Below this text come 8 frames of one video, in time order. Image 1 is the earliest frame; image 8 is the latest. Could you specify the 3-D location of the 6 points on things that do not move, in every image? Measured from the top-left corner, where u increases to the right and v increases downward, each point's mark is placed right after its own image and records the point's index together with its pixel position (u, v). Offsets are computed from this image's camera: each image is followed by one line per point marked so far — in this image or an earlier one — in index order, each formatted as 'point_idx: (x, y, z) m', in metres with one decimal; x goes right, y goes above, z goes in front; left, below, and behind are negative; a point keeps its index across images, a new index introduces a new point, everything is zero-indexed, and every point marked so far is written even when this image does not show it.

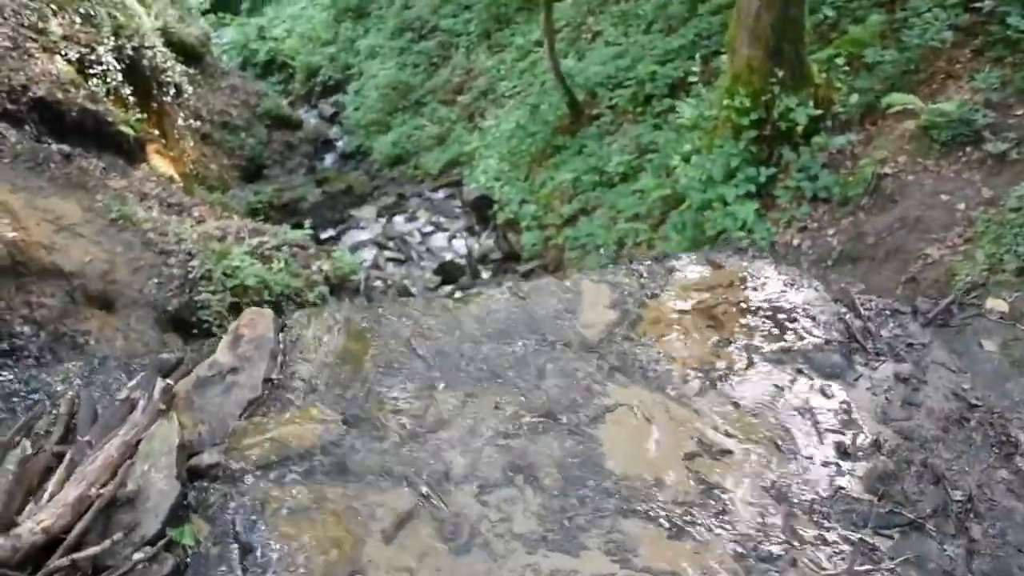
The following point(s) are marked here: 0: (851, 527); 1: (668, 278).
0: (+1.5, -1.0, +3.5) m
1: (+1.0, +0.1, +5.1) m
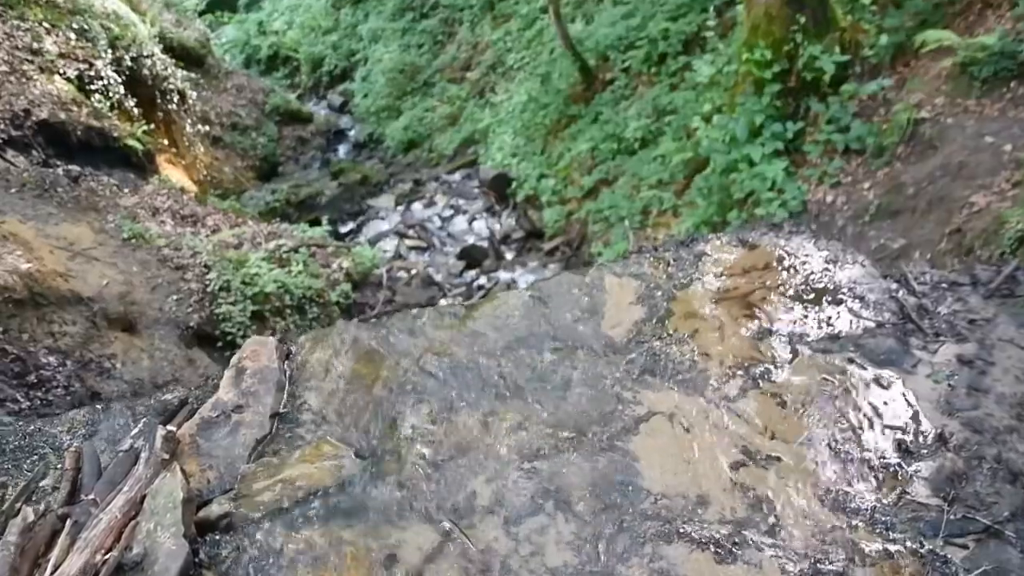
0: (+1.6, -1.0, +3.2) m
1: (+1.1, +0.1, +4.7) m
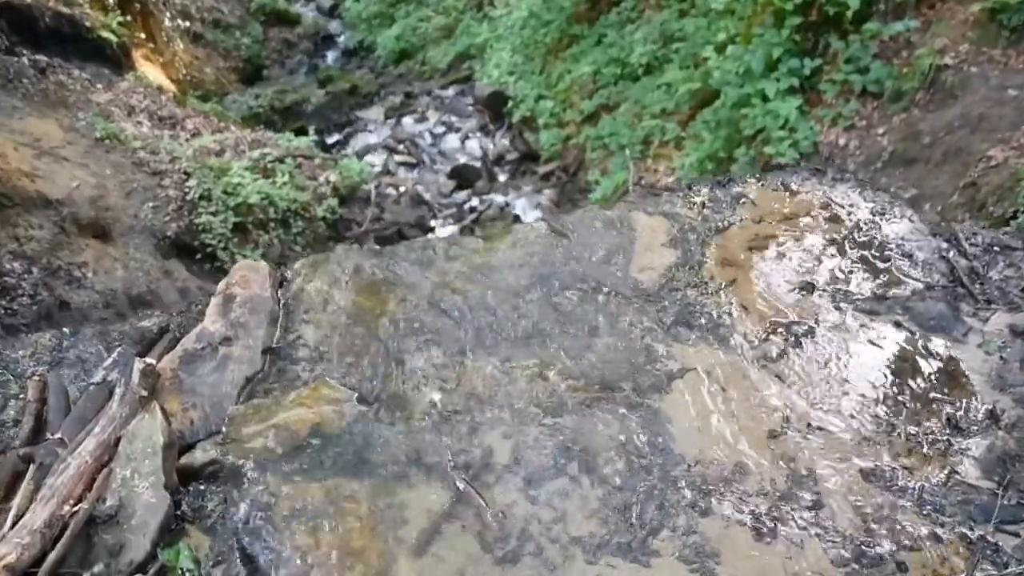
0: (+1.7, -0.9, +2.9) m
1: (+1.2, +0.4, +4.3) m
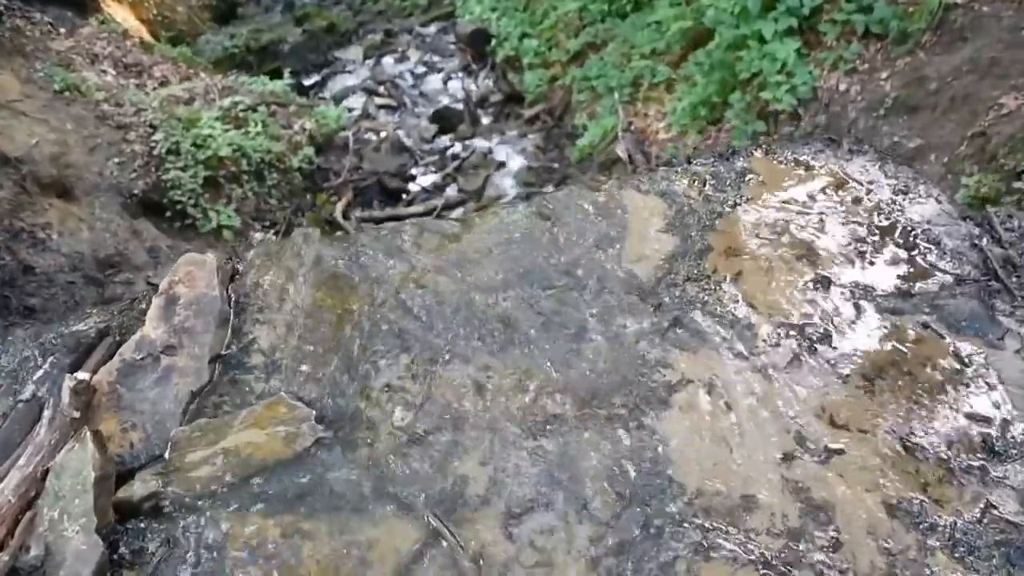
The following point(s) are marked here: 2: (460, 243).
0: (+1.6, -0.9, +2.6) m
1: (+1.1, +0.5, +3.9) m
2: (-0.2, +0.2, +3.7) m
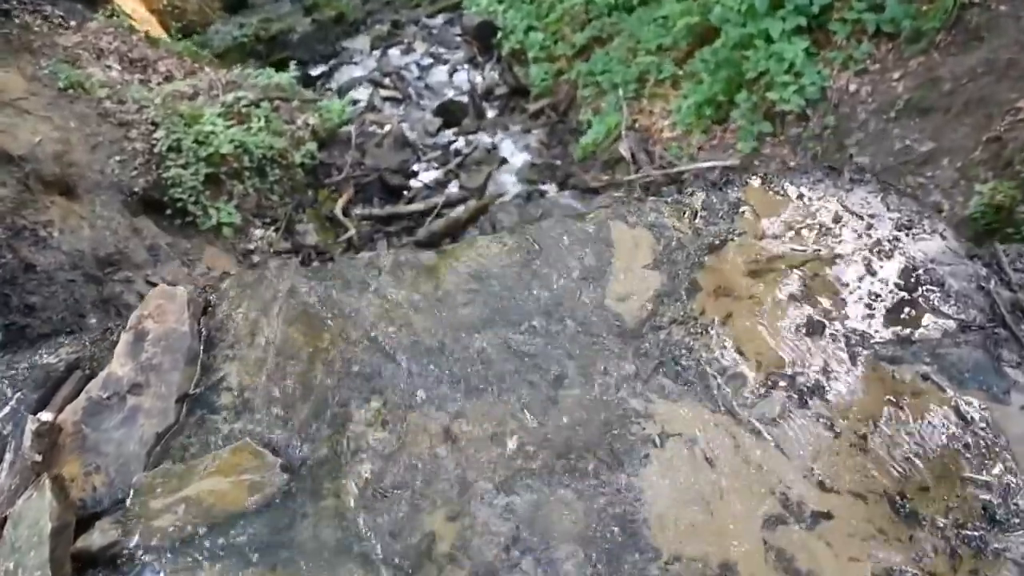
0: (+1.5, -1.1, +2.5) m
1: (+1.0, +0.3, +3.7) m
2: (-0.3, +0.1, +3.6) m
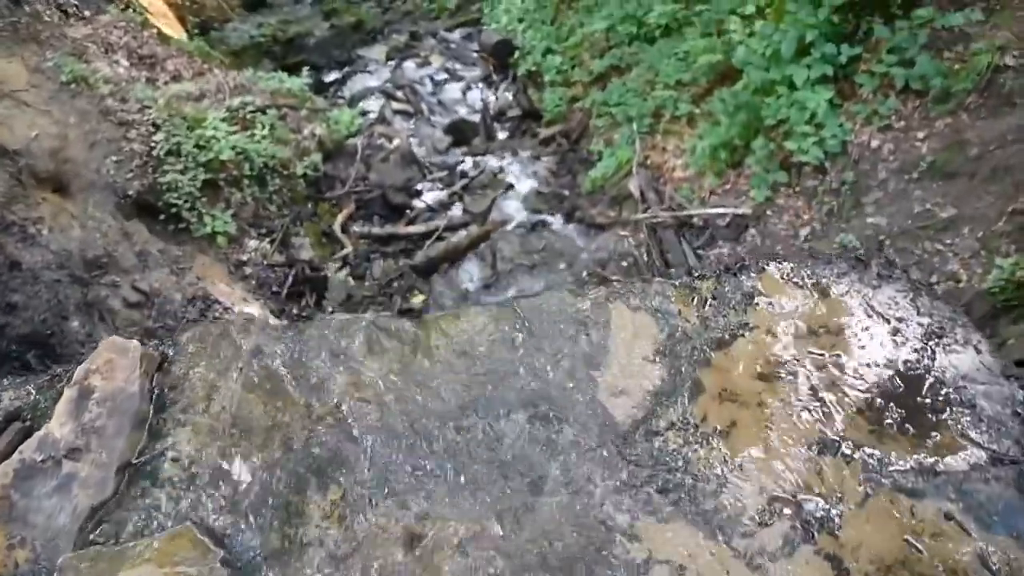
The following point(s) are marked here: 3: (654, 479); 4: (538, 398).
0: (+1.3, -1.5, +2.1) m
1: (+1.0, -0.1, +3.4) m
2: (-0.4, -0.2, +3.3) m
3: (+0.5, -0.7, +2.8) m
4: (+0.1, -0.4, +3.1) m
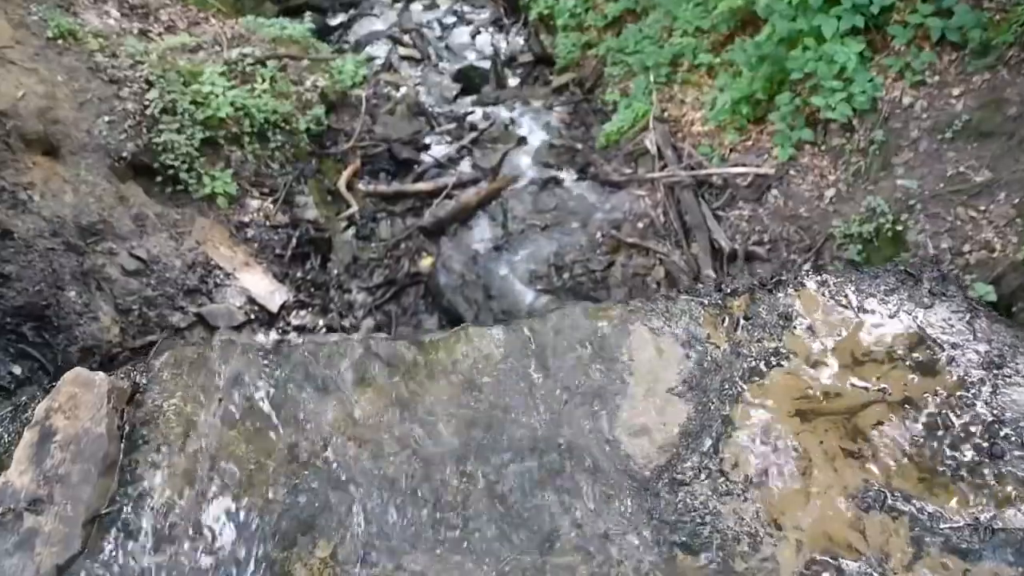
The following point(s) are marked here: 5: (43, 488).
0: (+1.4, -1.7, +1.9) m
1: (+1.0, -0.1, +3.1) m
2: (-0.3, -0.3, +3.0) m
3: (+0.5, -0.8, +2.5) m
4: (+0.1, -0.5, +2.8) m
5: (-1.5, -0.7, +2.6) m
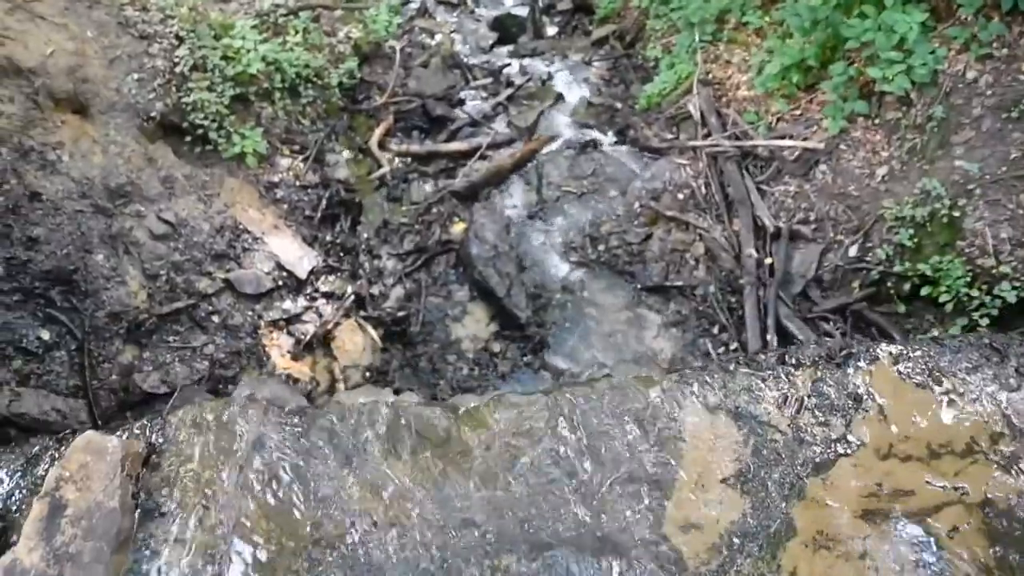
0: (+1.4, -2.0, +1.8) m
1: (+1.2, -0.4, +2.8) m
2: (-0.2, -0.6, +2.8) m
3: (+0.6, -1.1, +2.4) m
4: (+0.3, -0.8, +2.6) m
5: (-1.4, -0.9, +2.5) m
